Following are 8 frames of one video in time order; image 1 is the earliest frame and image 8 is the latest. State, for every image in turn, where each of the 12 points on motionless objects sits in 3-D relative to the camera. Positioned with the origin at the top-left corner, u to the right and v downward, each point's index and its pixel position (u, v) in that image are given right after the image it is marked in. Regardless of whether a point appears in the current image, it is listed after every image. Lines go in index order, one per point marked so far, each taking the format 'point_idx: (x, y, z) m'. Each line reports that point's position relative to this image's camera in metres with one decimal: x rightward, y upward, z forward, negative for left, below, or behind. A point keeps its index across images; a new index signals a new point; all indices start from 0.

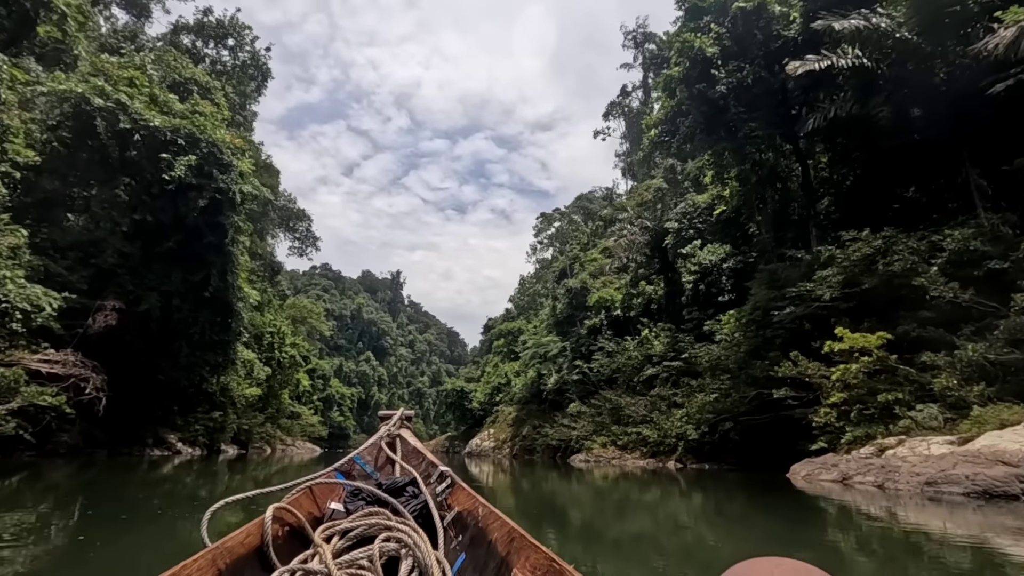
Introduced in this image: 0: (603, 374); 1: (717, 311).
0: (+3.3, -3.0, +18.8) m
1: (+5.6, -0.6, +14.3) m
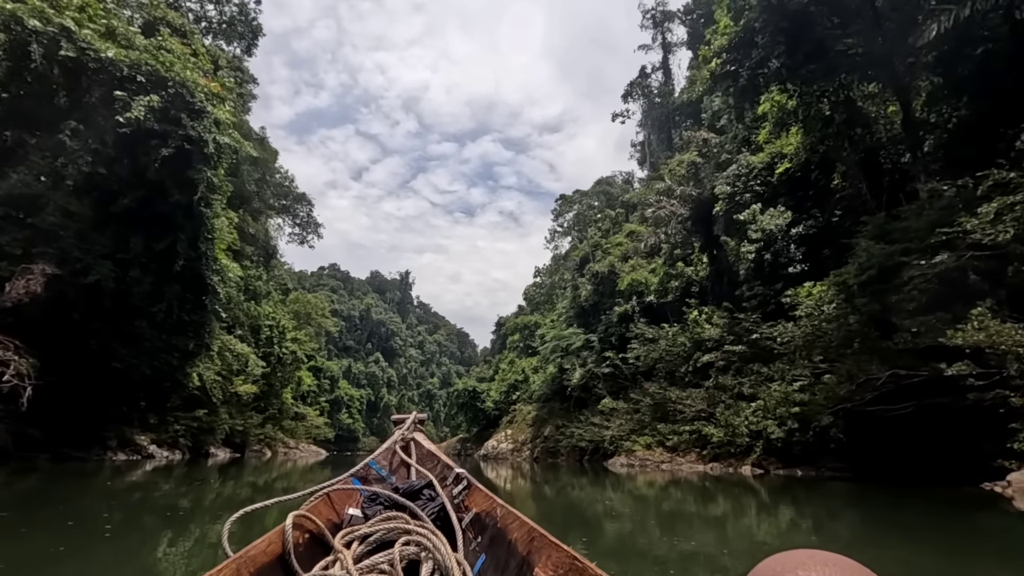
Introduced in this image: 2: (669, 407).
0: (+4.0, -2.3, +16.5) m
1: (+6.2, +0.1, +12.0) m
2: (+4.1, -2.9, +13.1) m
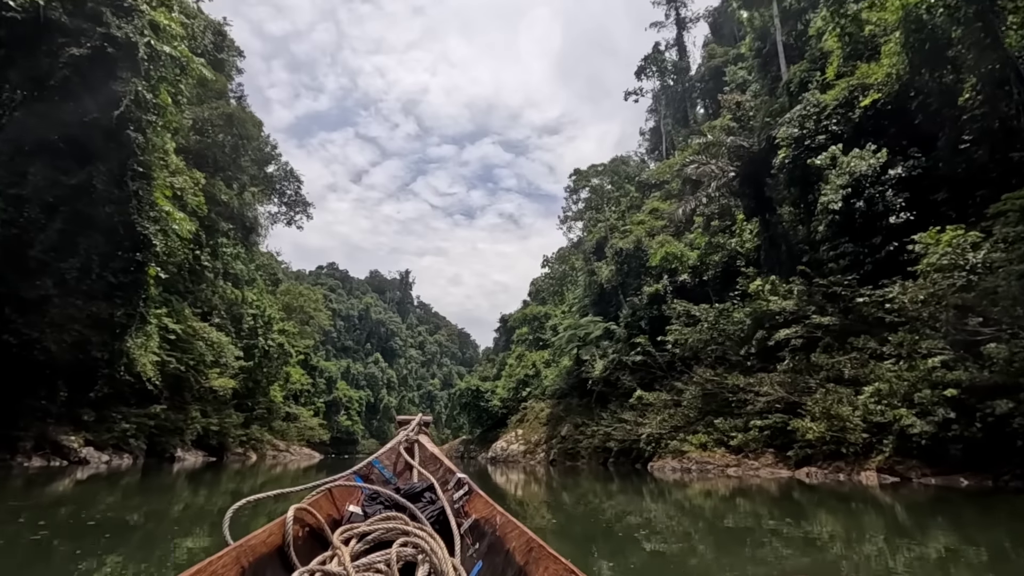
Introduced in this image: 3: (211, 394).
0: (+4.4, -1.6, +14.0) m
1: (+6.7, +0.8, +9.5) m
2: (+4.5, -2.1, +10.6) m
3: (-10.0, -3.5, +17.8) m
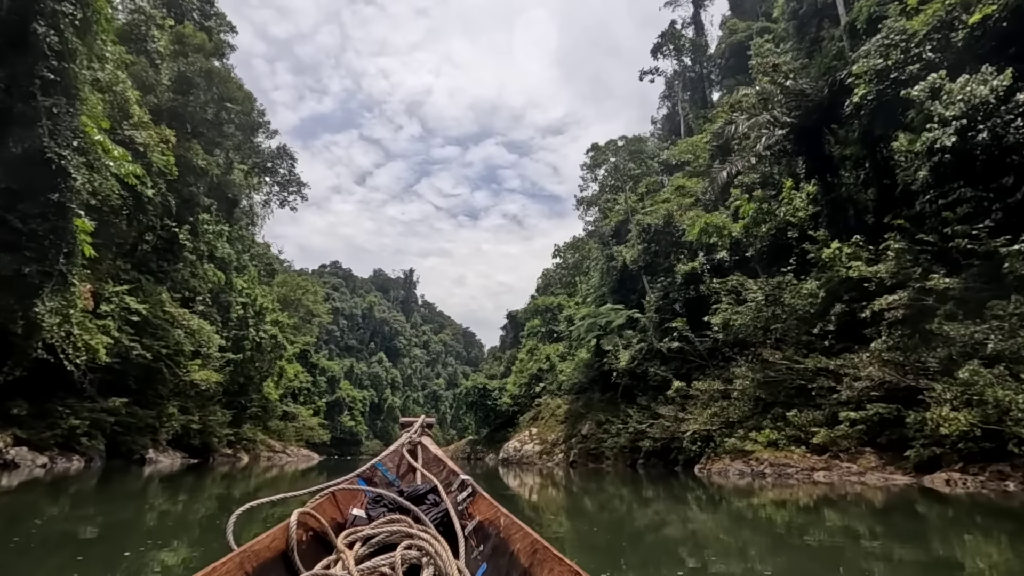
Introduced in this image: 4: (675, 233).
0: (+4.9, -1.0, +12.1) m
1: (+7.0, +1.4, +7.5) m
2: (+4.9, -1.5, +8.6) m
3: (-9.5, -3.0, +15.9) m
4: (+5.1, +1.7, +16.6) m
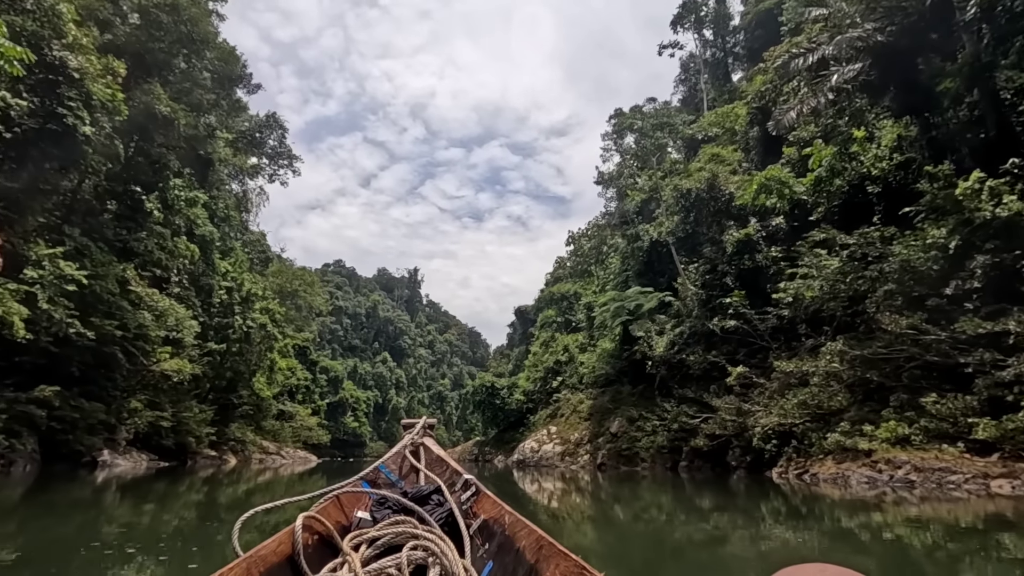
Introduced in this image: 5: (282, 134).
0: (+5.3, -0.3, +9.8) m
1: (+7.5, +2.1, +5.3) m
2: (+5.4, -0.8, +6.3) m
3: (-9.0, -2.3, +13.8) m
4: (+5.6, +2.3, +14.3) m
5: (-8.6, +5.7, +19.9) m
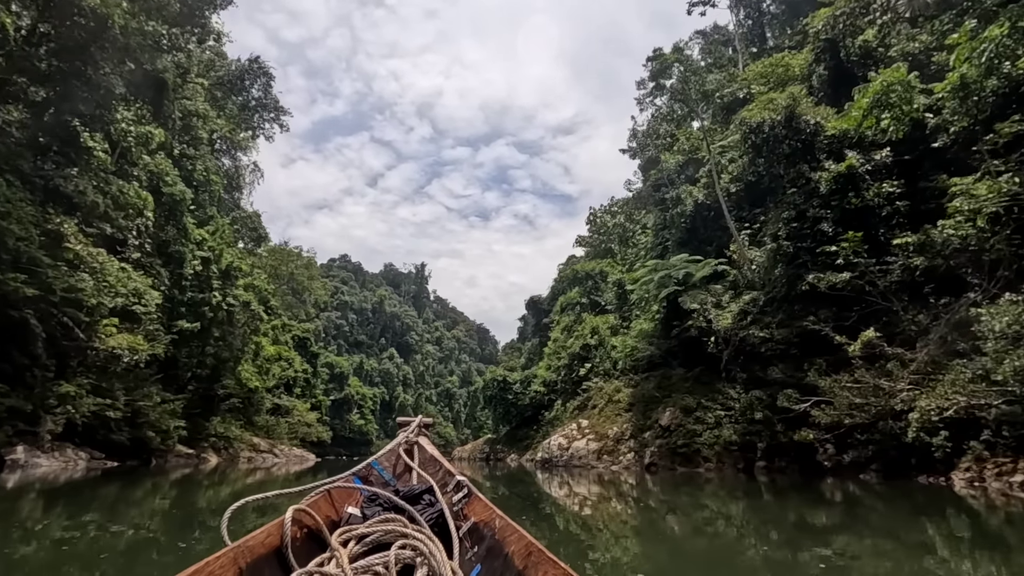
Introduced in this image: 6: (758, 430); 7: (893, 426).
0: (+5.9, +0.6, +7.0) m
1: (+7.9, +3.0, +2.5) m
2: (+5.9, +0.1, +3.5) m
3: (-8.4, -1.5, +11.2) m
4: (+6.2, +3.3, +11.5) m
5: (-7.9, +6.6, +17.2) m
6: (+4.9, -2.8, +10.7) m
7: (+4.9, -1.9, +7.3) m
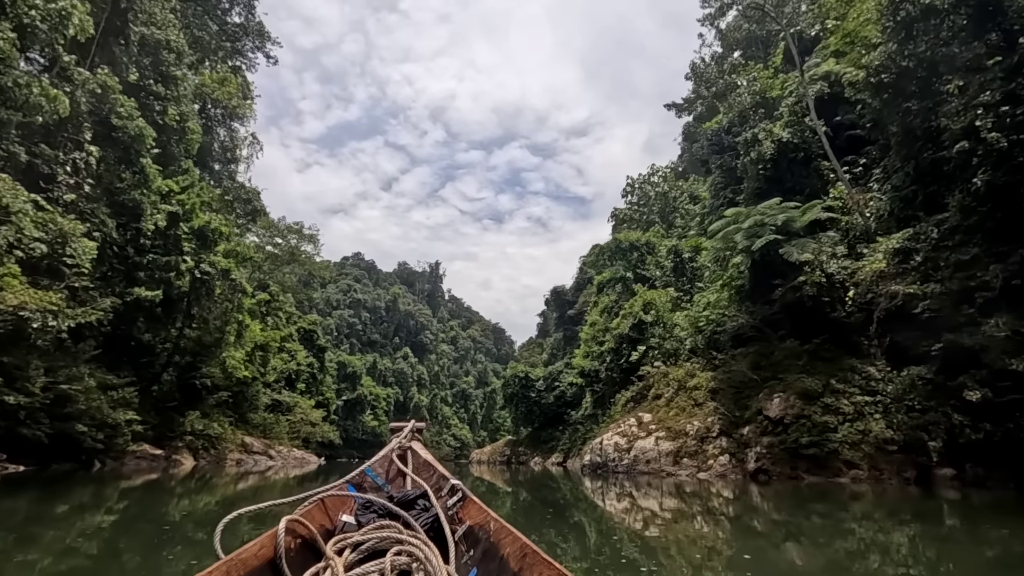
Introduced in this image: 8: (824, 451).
0: (+6.6, +1.6, +3.6) m
1: (+8.5, +4.1, -1.0) m
2: (+6.5, +1.1, +0.2) m
3: (-7.5, -0.5, +8.2) m
4: (+7.0, +4.3, +8.1) m
5: (-7.0, +7.5, +14.2) m
6: (+5.8, -1.8, +7.3) m
7: (+5.6, -0.9, +4.0) m
8: (+4.7, -2.5, +8.3) m
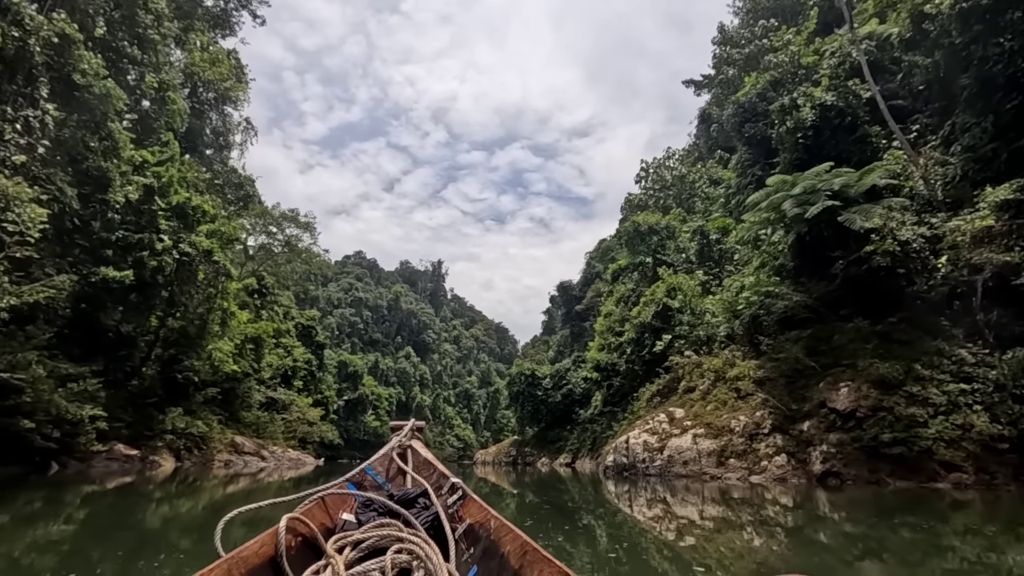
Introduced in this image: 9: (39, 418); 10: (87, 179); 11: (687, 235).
0: (+6.8, +2.1, +2.2) m
1: (+8.7, +4.6, -2.4) m
2: (+6.7, +1.6, -1.2) m
3: (-7.3, -0.1, +6.8) m
4: (+7.2, +4.7, +6.8) m
5: (-6.7, +7.9, +12.9) m
6: (+6.0, -1.4, +5.9) m
7: (+5.8, -0.4, +2.6) m
8: (+5.0, -2.0, +6.9) m
9: (-7.6, -2.1, +8.6) m
10: (-8.2, +2.1, +10.5) m
11: (+5.3, +1.7, +16.5) m
